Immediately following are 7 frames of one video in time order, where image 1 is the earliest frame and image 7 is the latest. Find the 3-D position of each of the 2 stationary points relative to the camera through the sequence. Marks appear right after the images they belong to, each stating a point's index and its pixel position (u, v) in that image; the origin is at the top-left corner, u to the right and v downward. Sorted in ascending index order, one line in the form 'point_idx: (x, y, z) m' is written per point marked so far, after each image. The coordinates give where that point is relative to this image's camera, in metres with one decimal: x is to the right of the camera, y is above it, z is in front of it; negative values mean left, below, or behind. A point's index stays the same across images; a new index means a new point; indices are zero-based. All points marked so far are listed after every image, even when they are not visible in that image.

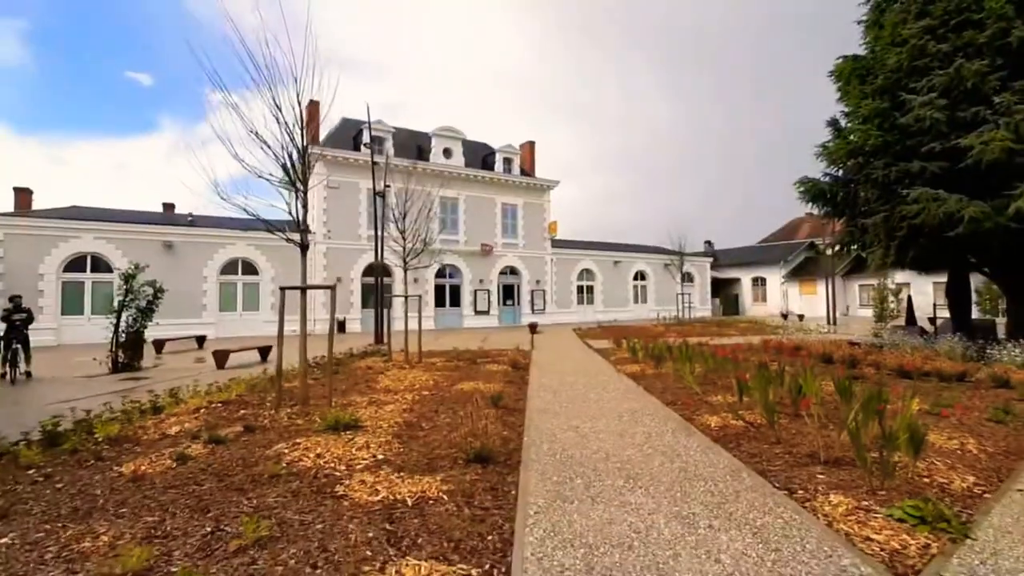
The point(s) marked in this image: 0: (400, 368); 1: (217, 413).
0: (-2.4, -1.7, +10.7) m
1: (-3.8, -1.6, +6.4) m
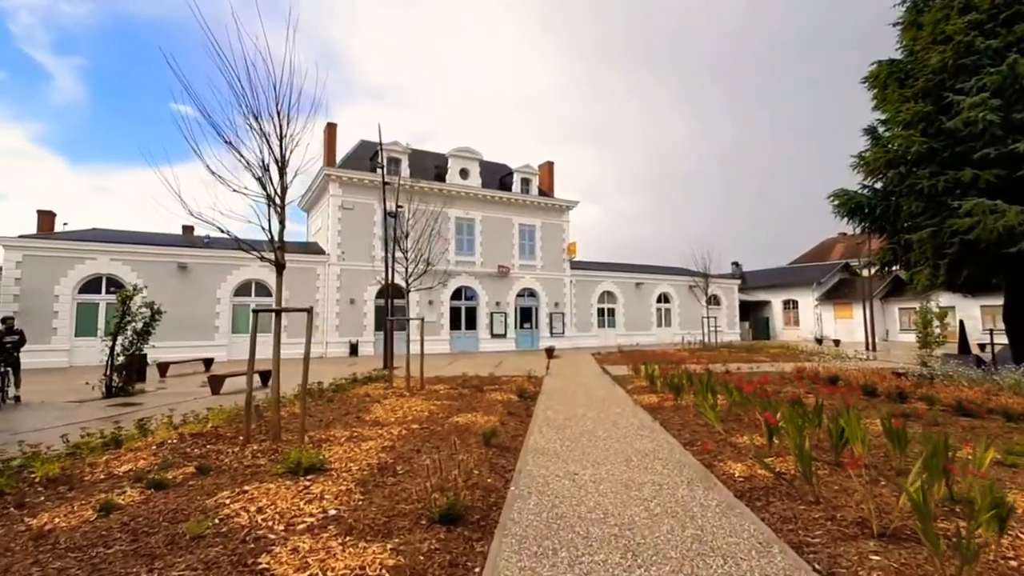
0: (-2.3, -2.2, +10.0) m
1: (-3.8, -1.9, +5.8) m
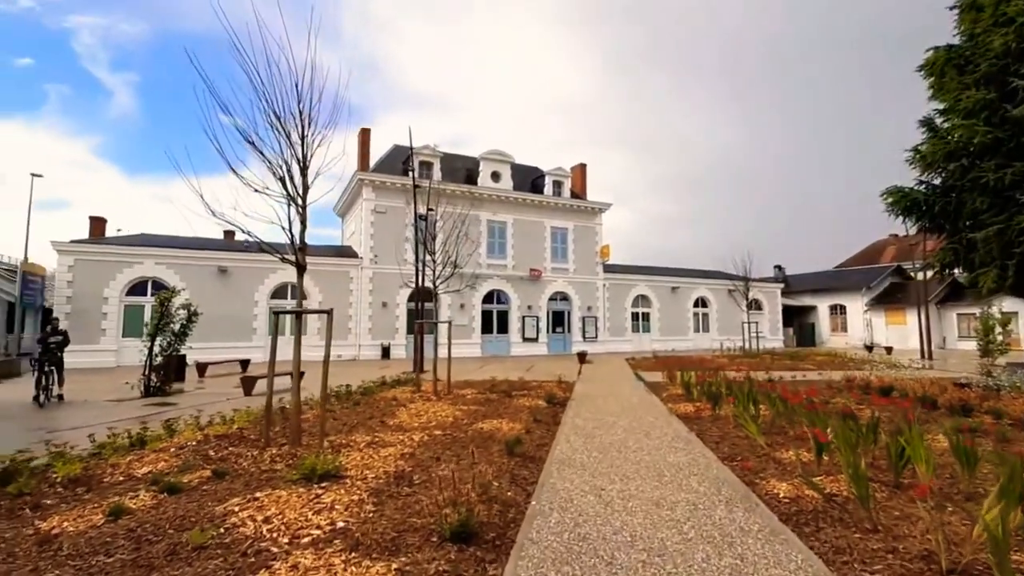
0: (-1.7, -2.2, +9.8) m
1: (-3.6, -1.9, +5.8) m
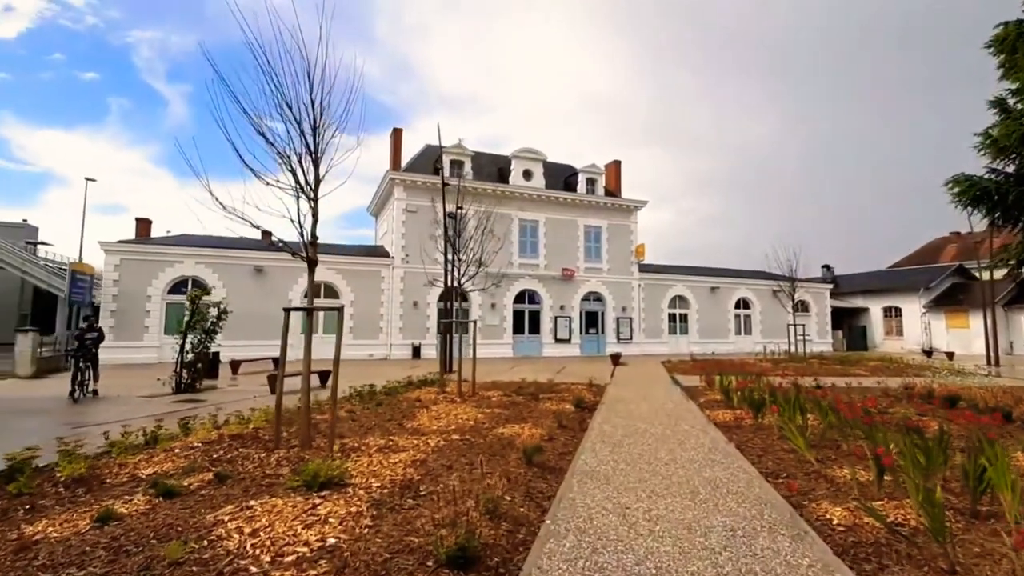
0: (-1.2, -2.2, +9.5) m
1: (-3.4, -1.8, +5.6) m
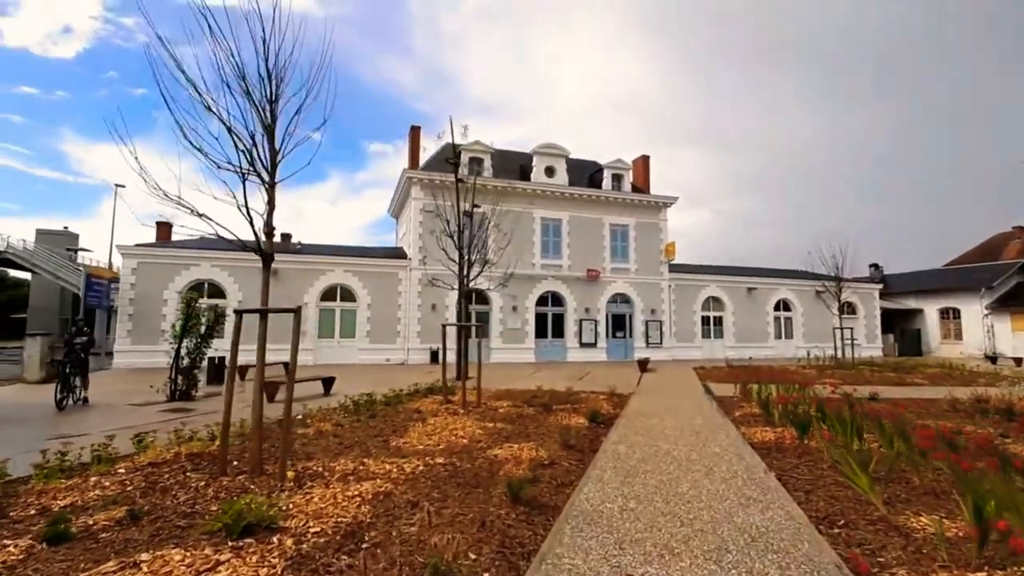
0: (-1.1, -2.2, +8.6) m
1: (-3.5, -1.8, +4.9) m
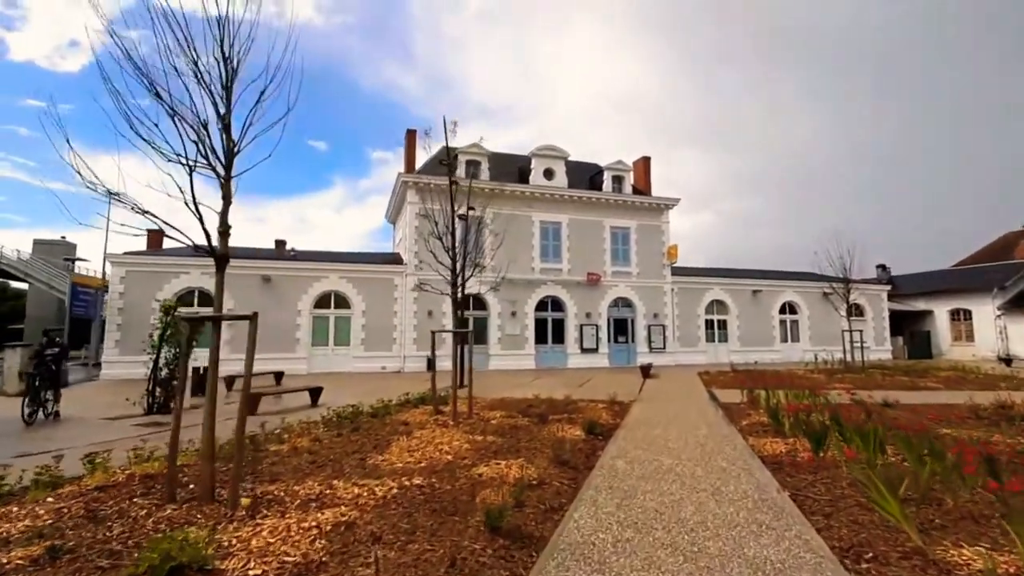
0: (-1.2, -2.2, +8.1) m
1: (-3.6, -1.9, +4.4) m
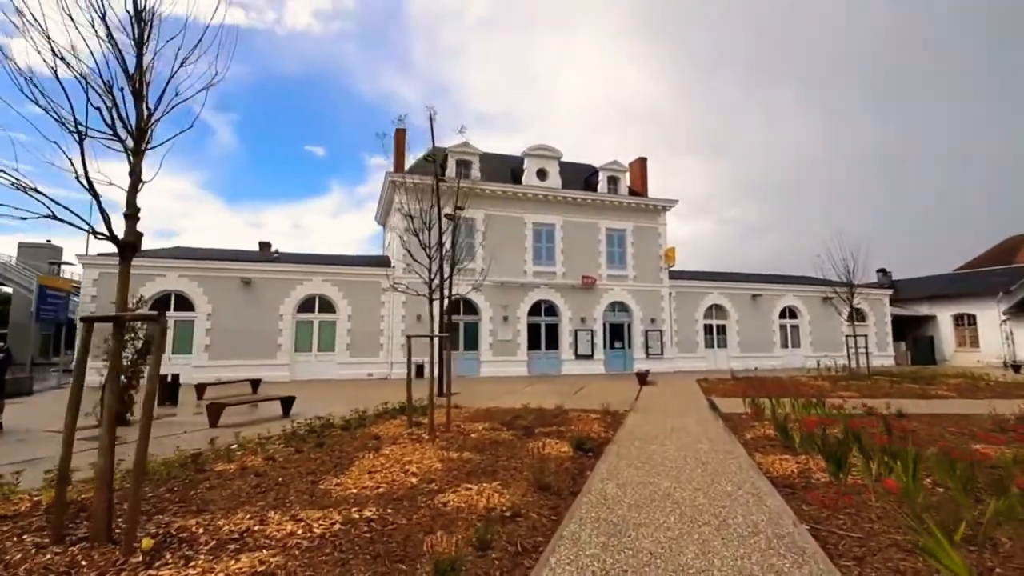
0: (-1.5, -2.2, +7.4) m
1: (-3.9, -1.8, +3.6) m
